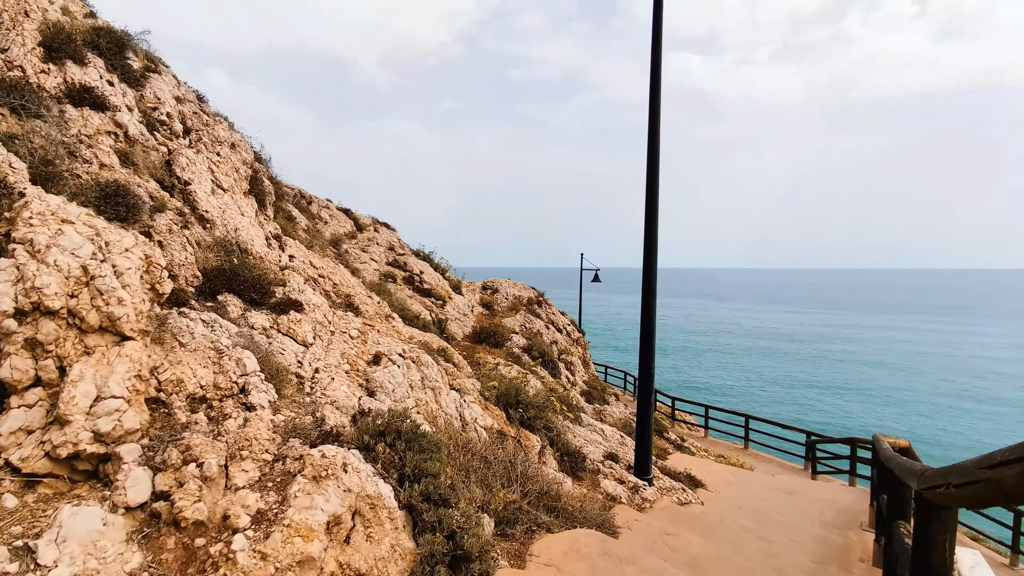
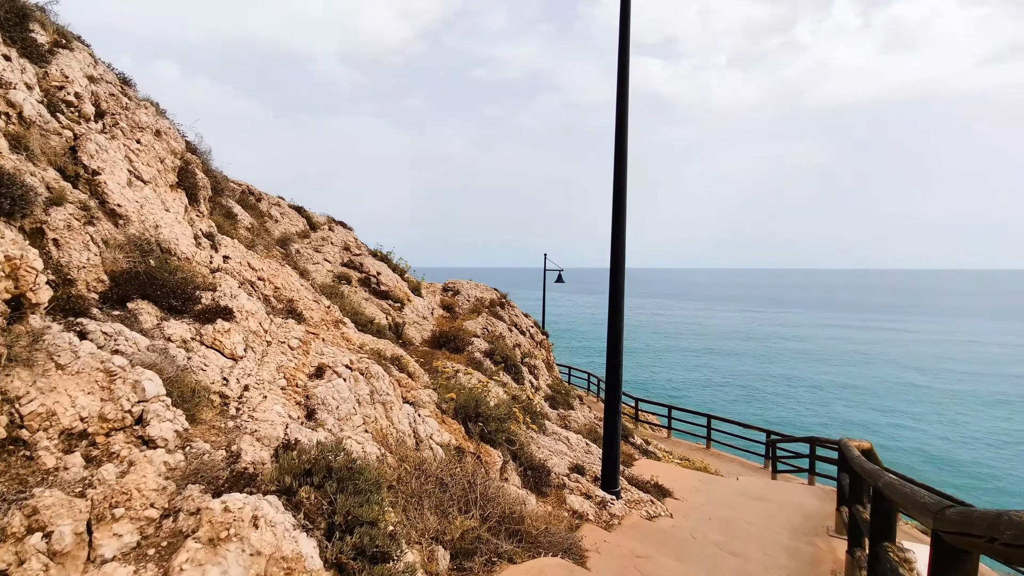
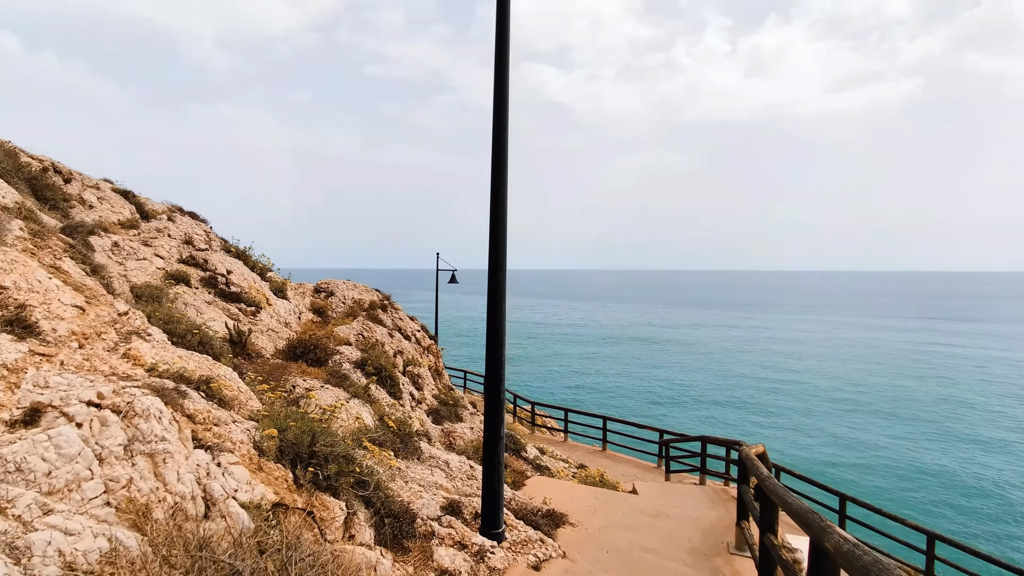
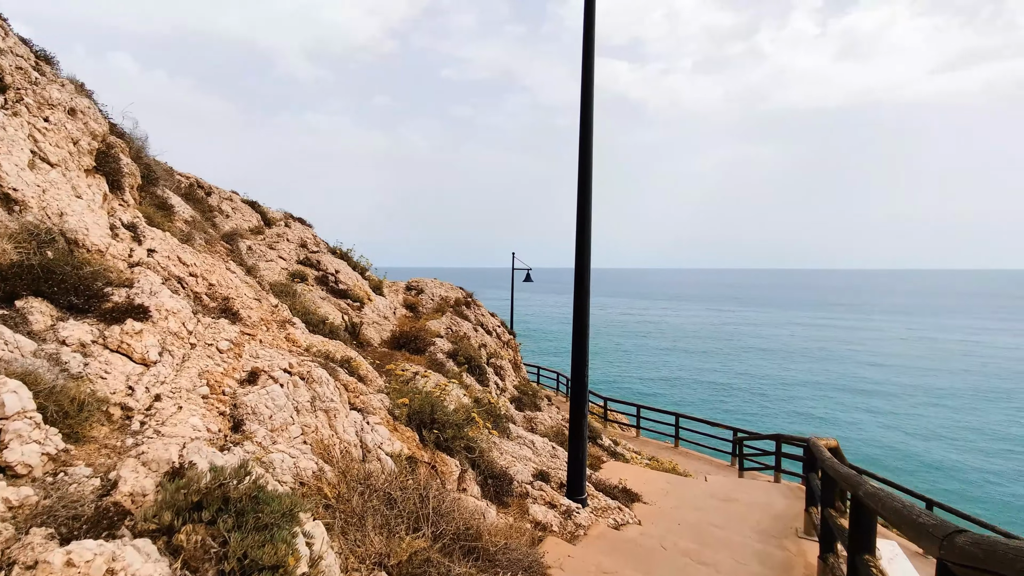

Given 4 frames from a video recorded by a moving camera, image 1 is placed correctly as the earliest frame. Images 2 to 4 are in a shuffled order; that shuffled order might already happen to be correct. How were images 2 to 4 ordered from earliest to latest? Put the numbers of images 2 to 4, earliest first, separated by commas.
2, 4, 3
